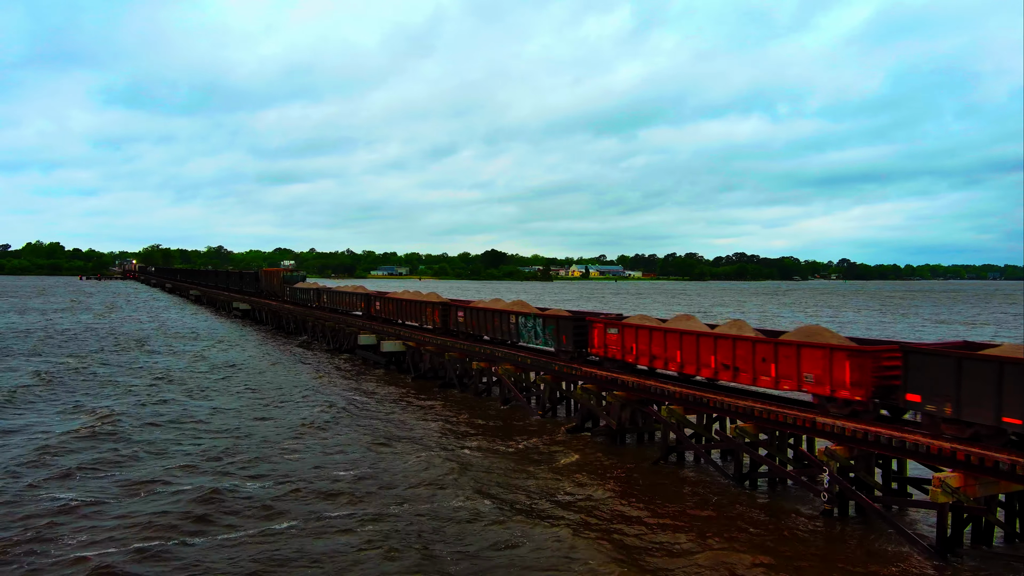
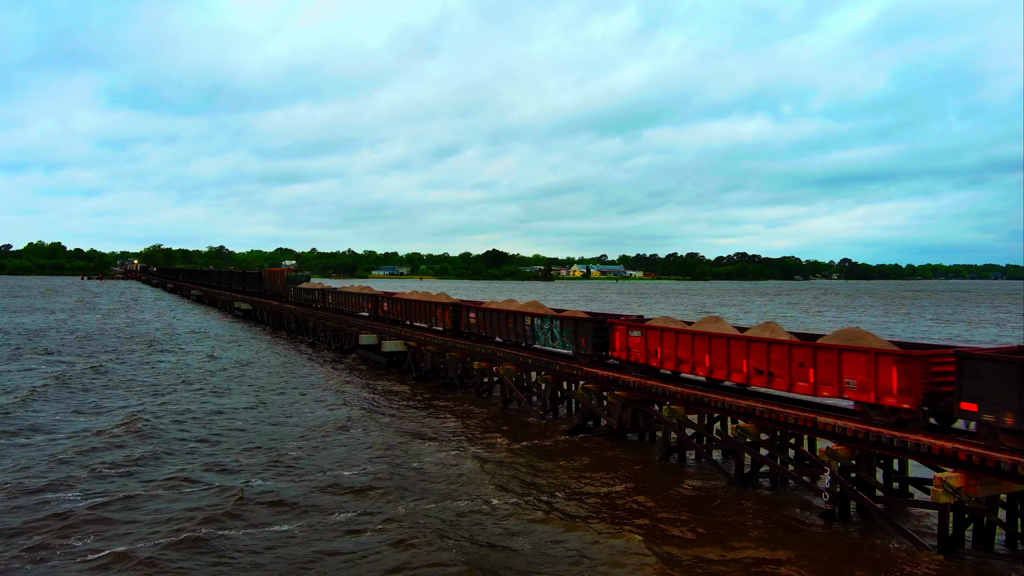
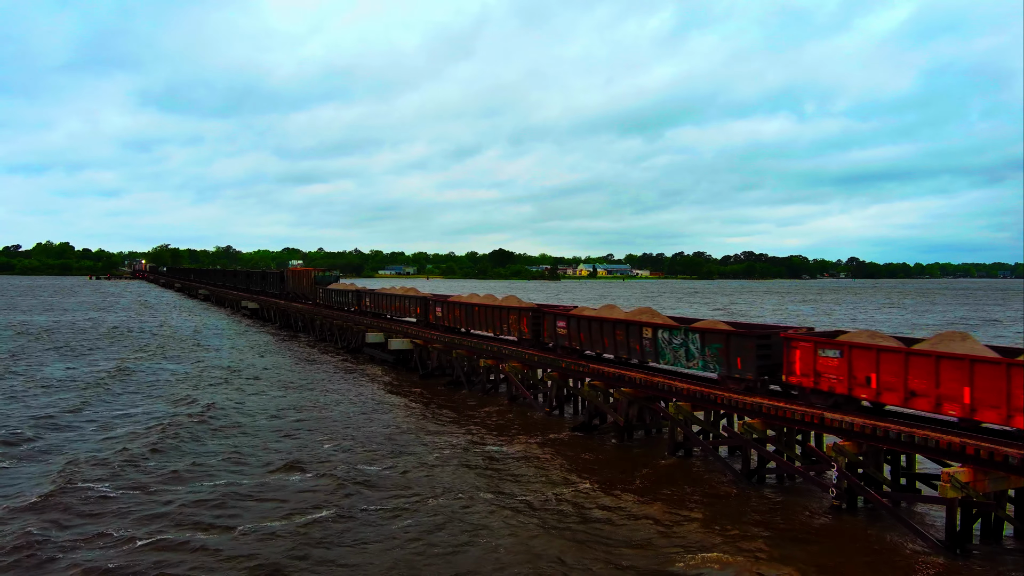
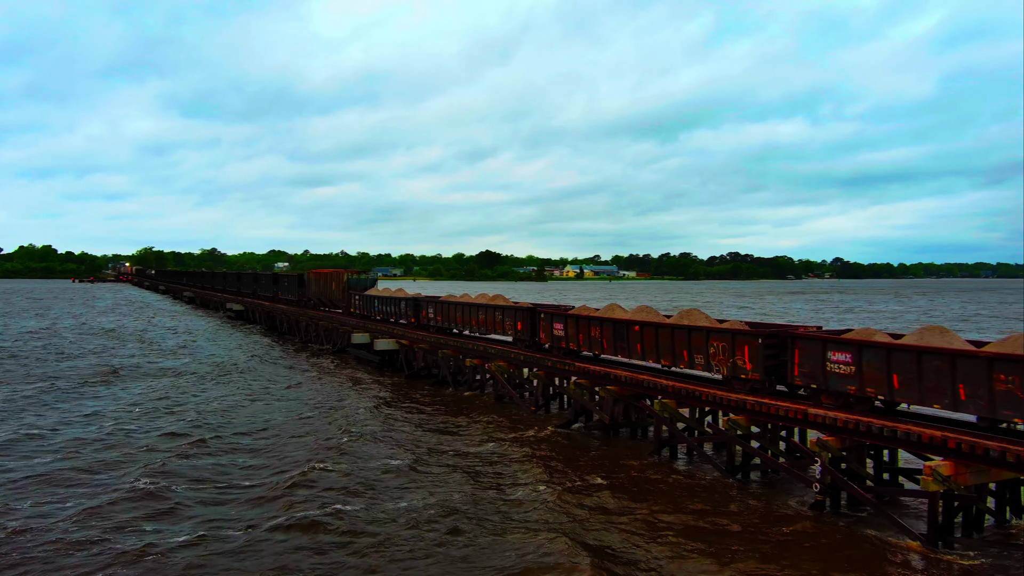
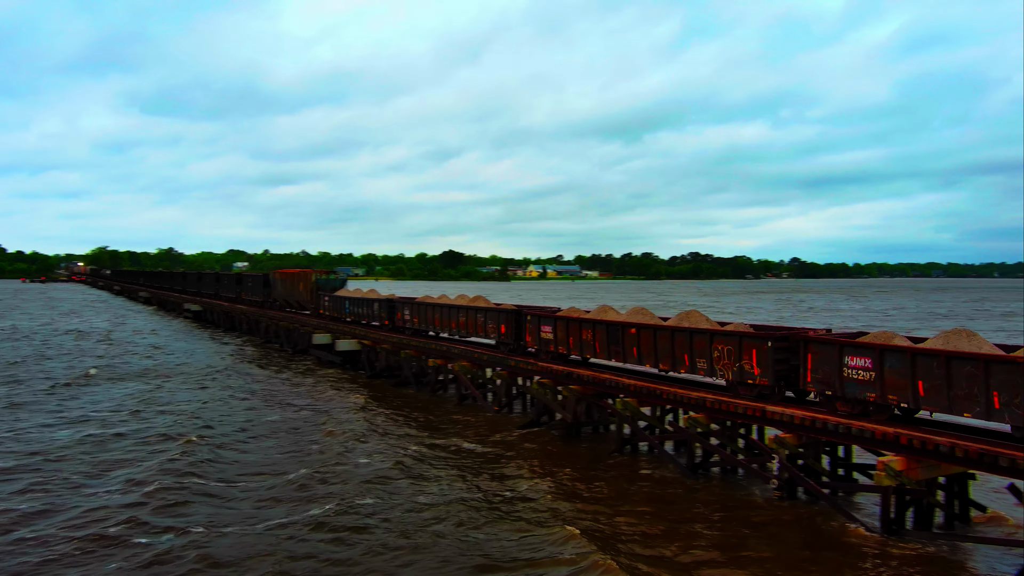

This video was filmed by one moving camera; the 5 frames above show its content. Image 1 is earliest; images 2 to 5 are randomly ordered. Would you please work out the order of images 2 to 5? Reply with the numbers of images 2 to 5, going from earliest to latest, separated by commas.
2, 3, 4, 5
